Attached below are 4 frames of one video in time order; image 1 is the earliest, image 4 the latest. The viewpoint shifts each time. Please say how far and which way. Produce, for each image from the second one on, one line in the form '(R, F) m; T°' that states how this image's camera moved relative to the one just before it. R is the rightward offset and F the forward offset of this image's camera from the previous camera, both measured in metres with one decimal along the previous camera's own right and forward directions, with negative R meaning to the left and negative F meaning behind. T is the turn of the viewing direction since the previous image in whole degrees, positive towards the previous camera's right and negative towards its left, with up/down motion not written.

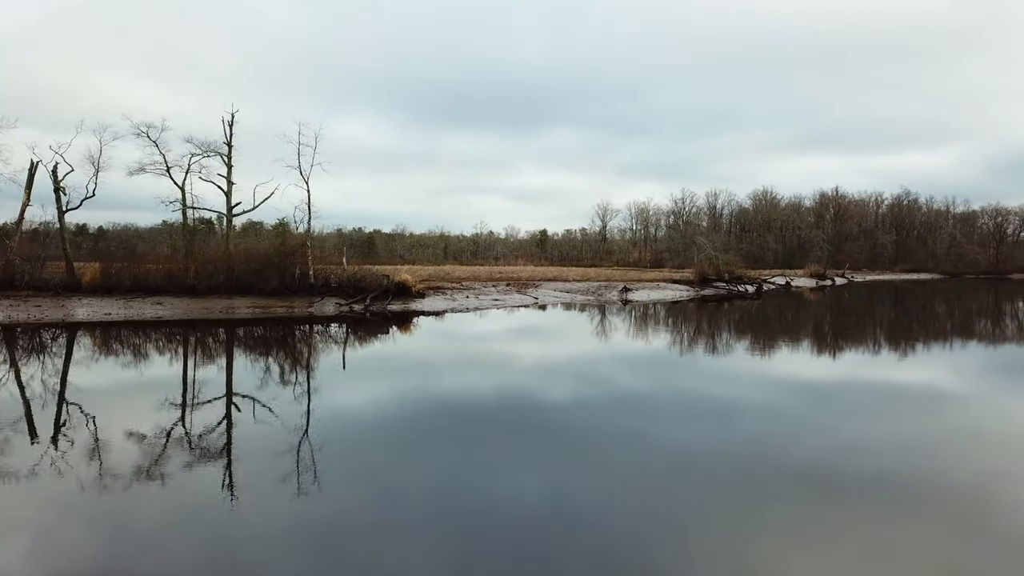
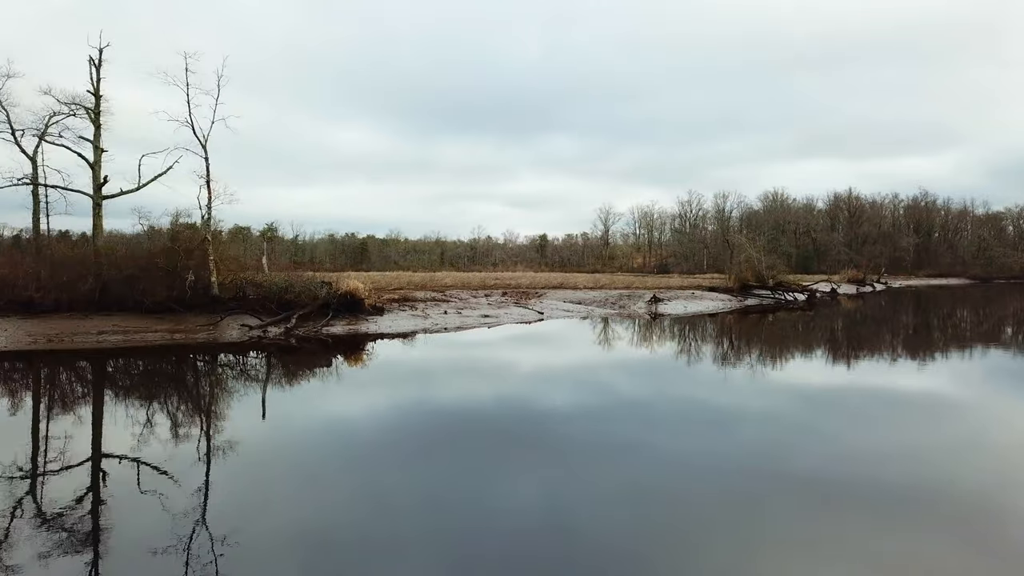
(0.0, +2.4) m; 0°
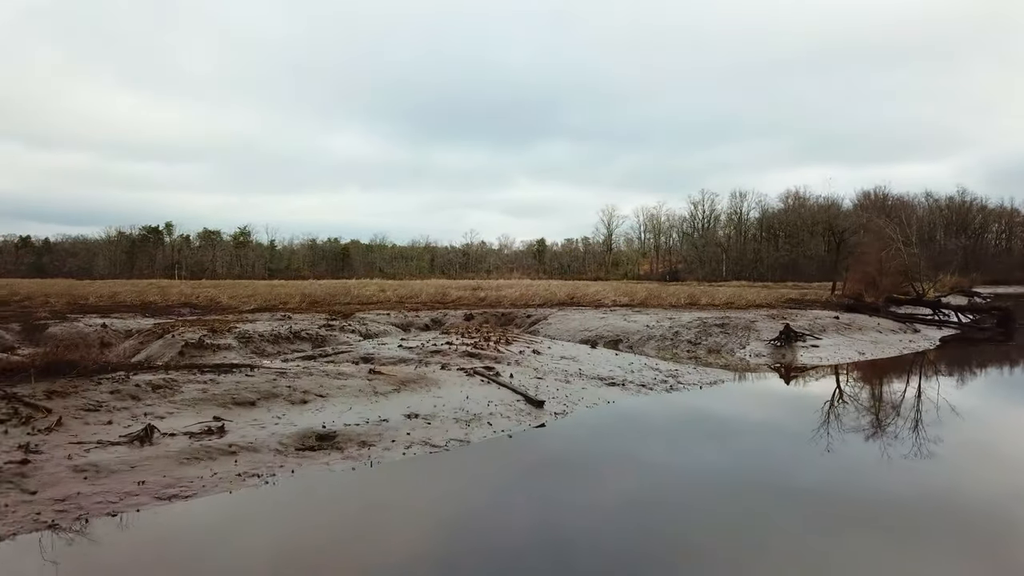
(+0.3, +4.5) m; 0°
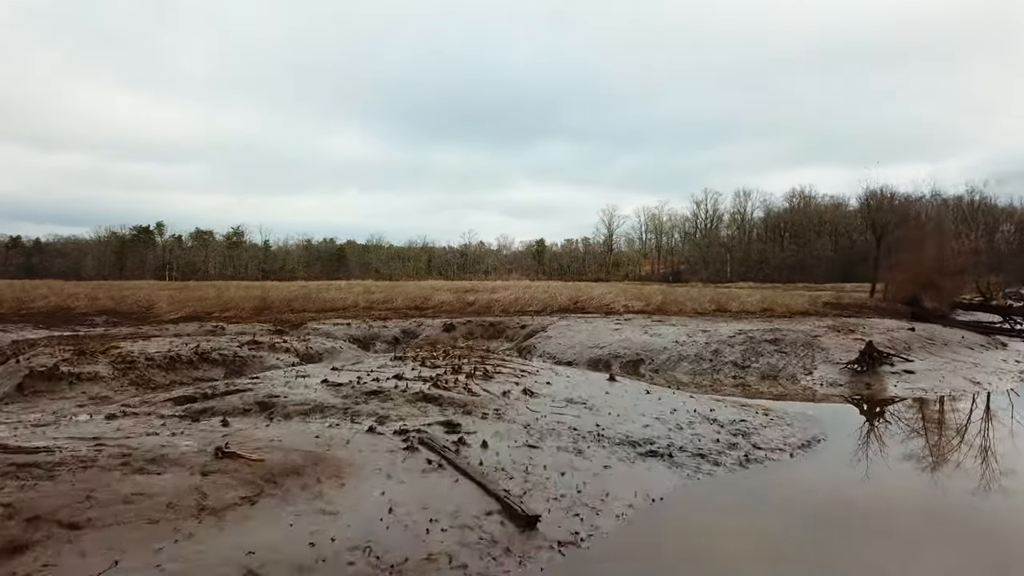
(+0.1, +1.0) m; 0°
